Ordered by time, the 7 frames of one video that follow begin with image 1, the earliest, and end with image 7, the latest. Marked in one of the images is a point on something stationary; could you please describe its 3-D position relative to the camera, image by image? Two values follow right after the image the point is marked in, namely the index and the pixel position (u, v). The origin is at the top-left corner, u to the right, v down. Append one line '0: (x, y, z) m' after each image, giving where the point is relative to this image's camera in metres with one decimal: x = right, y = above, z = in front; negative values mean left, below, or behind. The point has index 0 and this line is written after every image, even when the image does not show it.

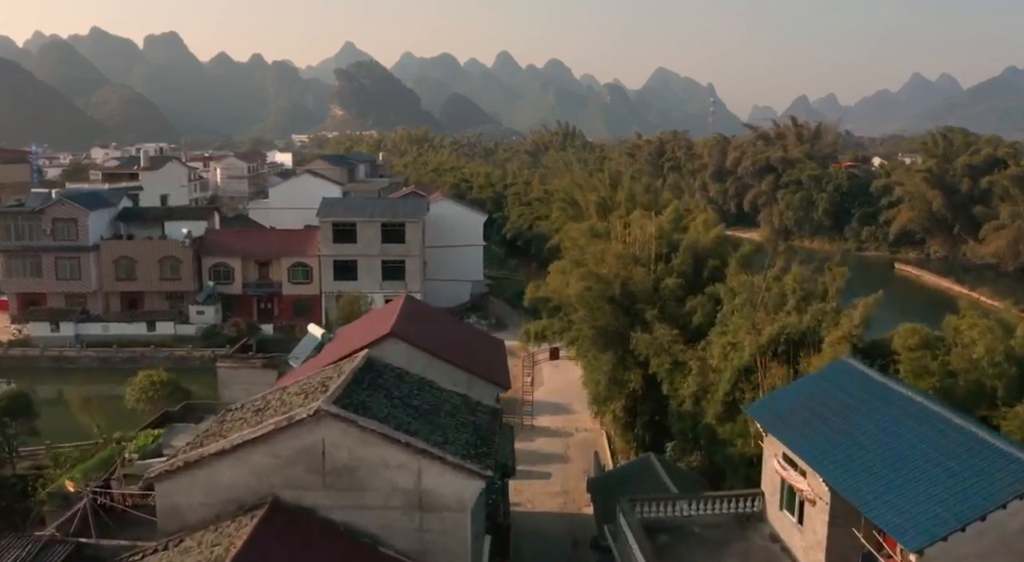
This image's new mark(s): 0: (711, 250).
0: (+2.9, +0.5, +12.9) m
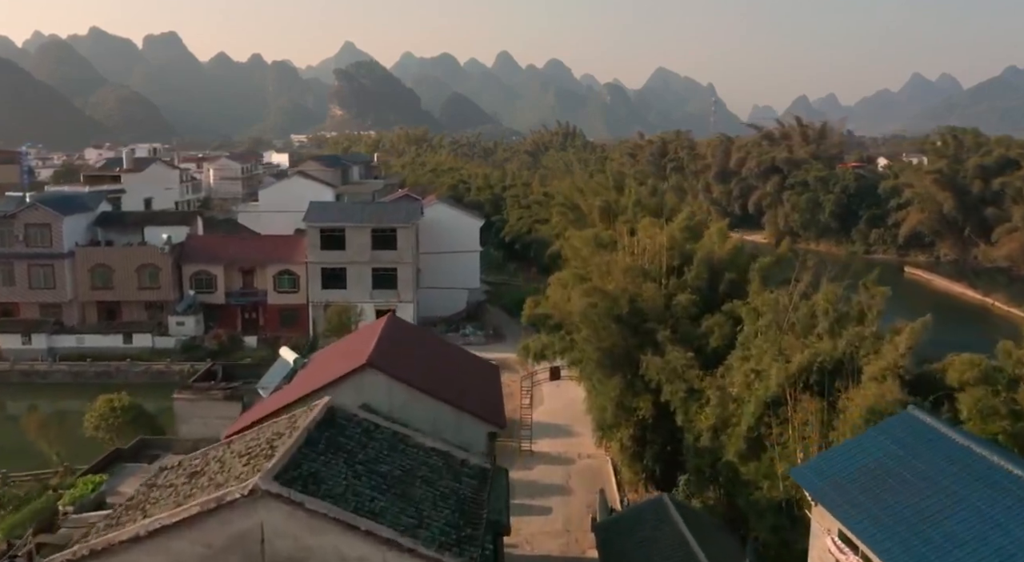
0: (+2.9, +0.3, +11.7) m
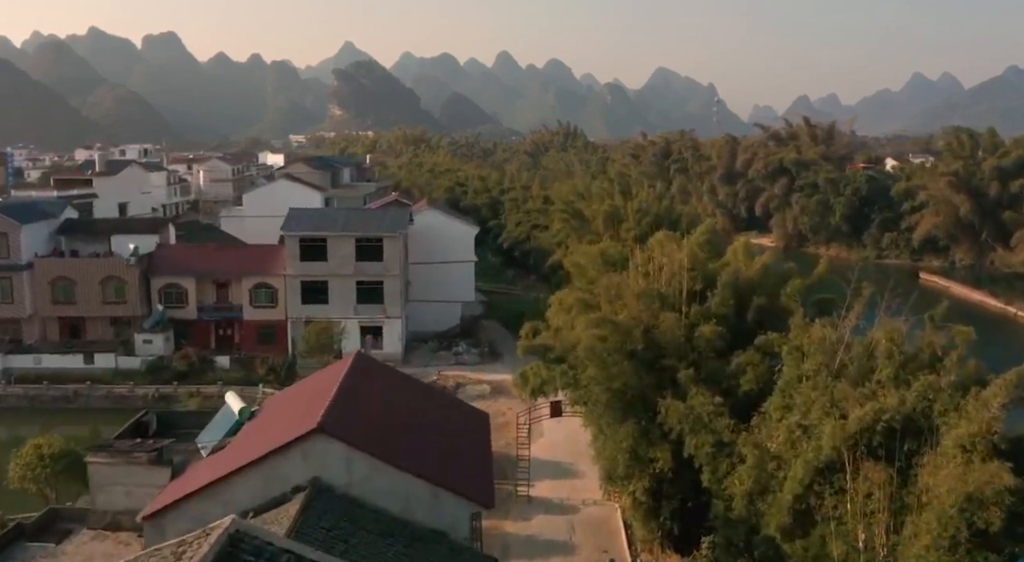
0: (+2.8, 0.0, +10.0) m
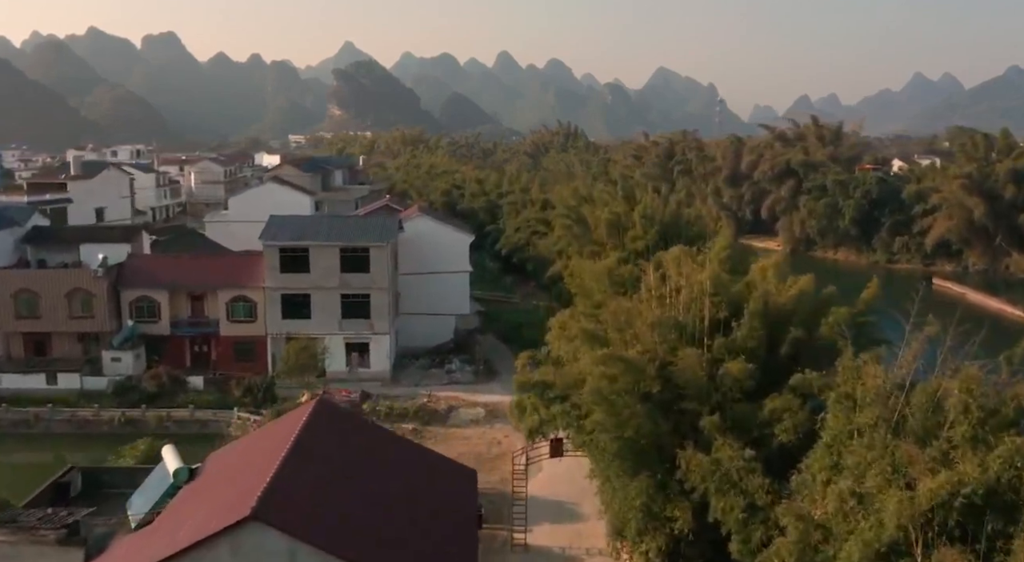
0: (+2.8, -0.3, +8.6) m
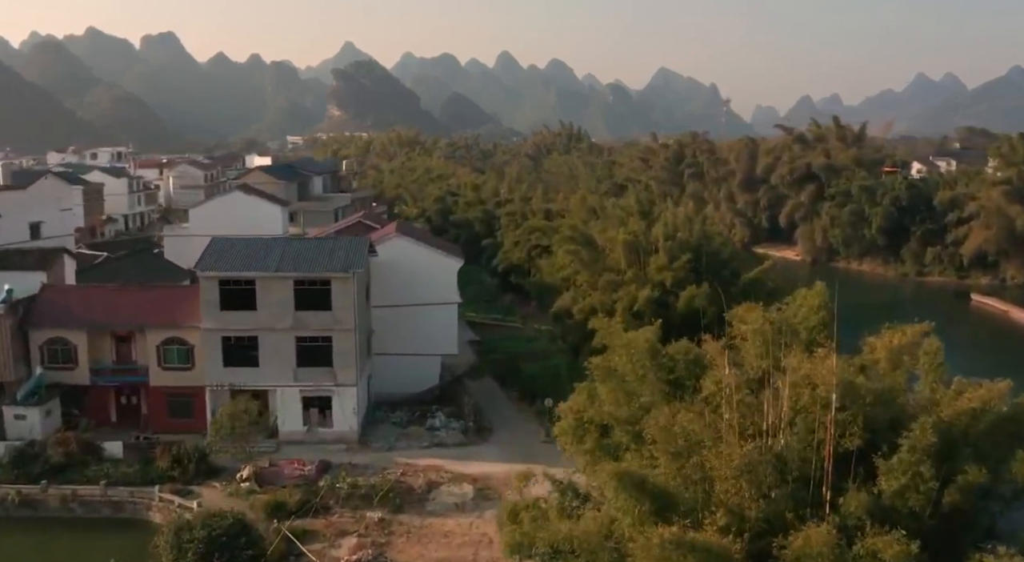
0: (+2.7, -0.9, +5.2) m
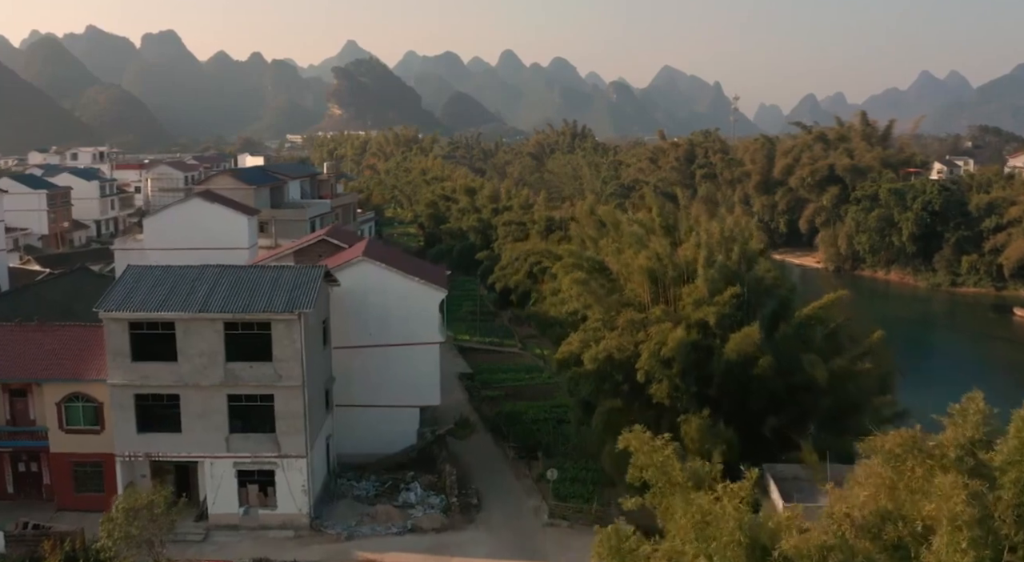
0: (+2.6, -1.5, +2.1) m
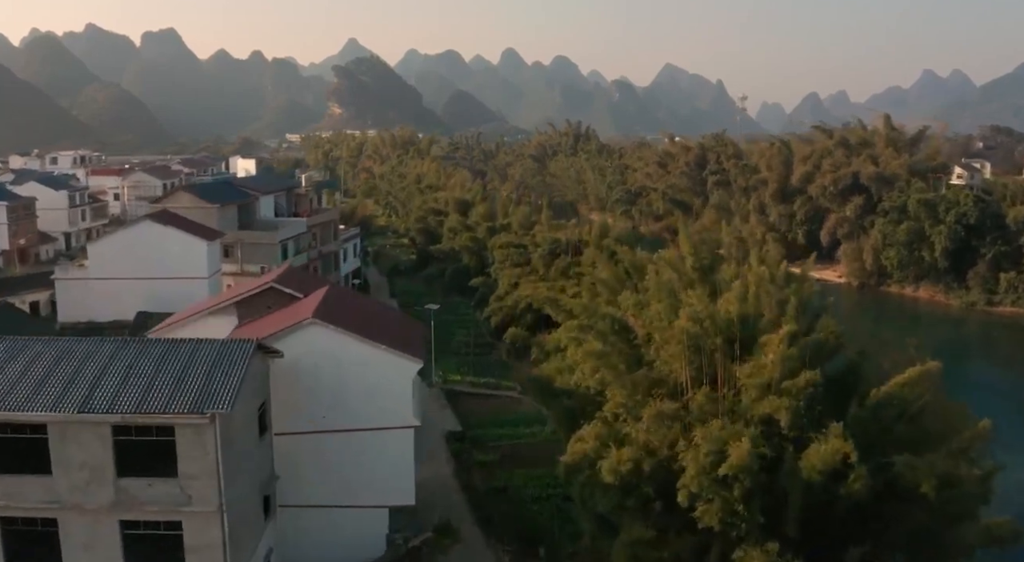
0: (+2.5, -2.3, -0.8) m
